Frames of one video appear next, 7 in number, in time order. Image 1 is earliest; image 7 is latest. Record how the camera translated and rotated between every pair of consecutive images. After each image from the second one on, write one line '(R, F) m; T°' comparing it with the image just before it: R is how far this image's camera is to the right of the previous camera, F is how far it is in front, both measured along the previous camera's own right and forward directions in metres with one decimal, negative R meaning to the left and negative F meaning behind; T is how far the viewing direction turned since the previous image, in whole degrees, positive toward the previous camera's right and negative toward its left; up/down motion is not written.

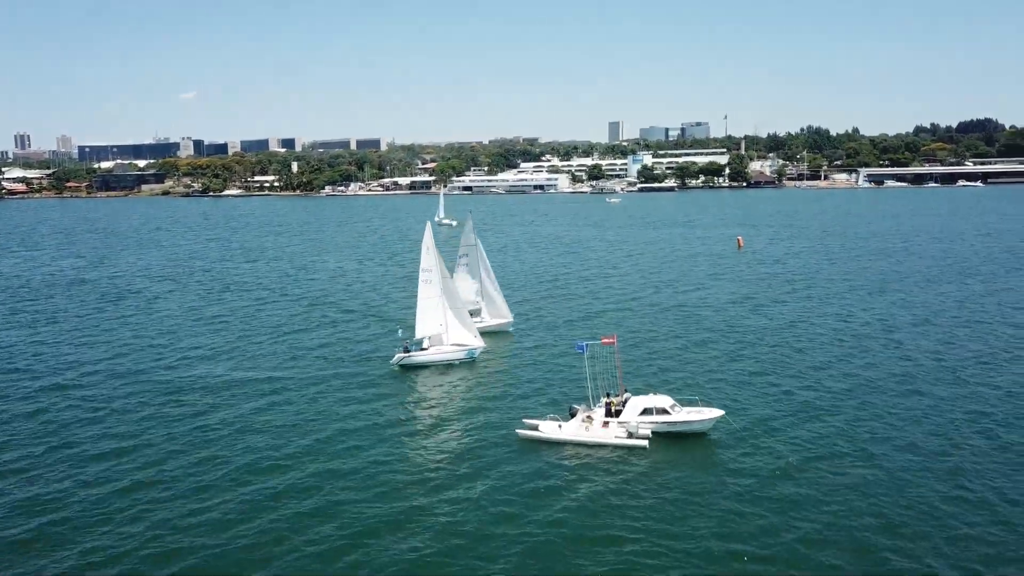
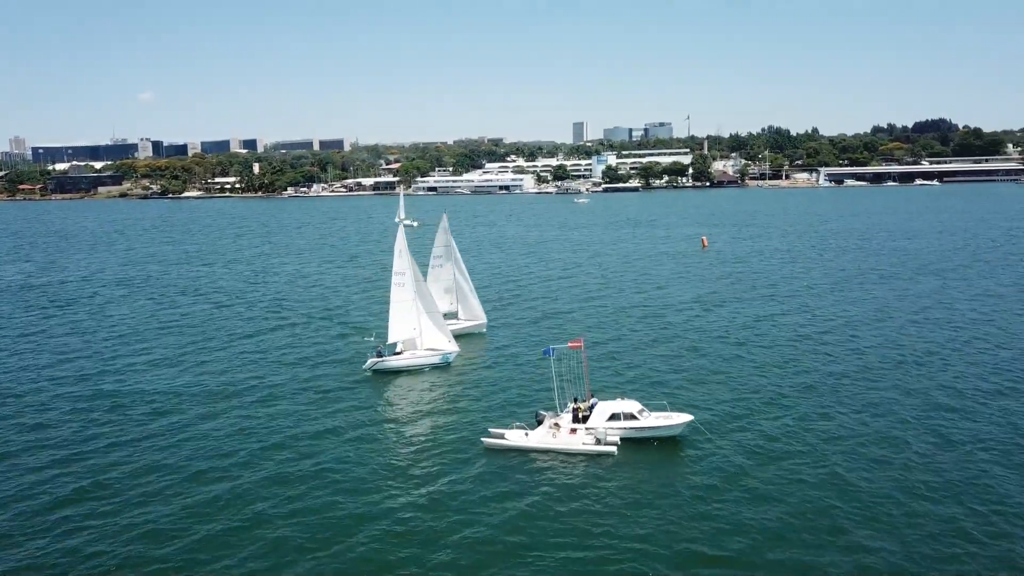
(+0.1, +0.6) m; +3°
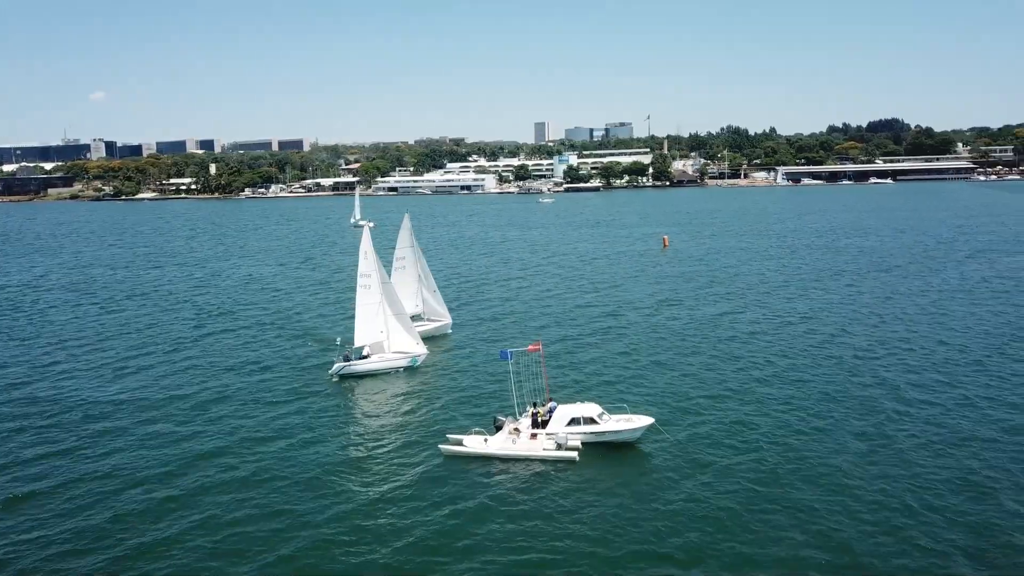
(+0.2, +0.8) m; +3°
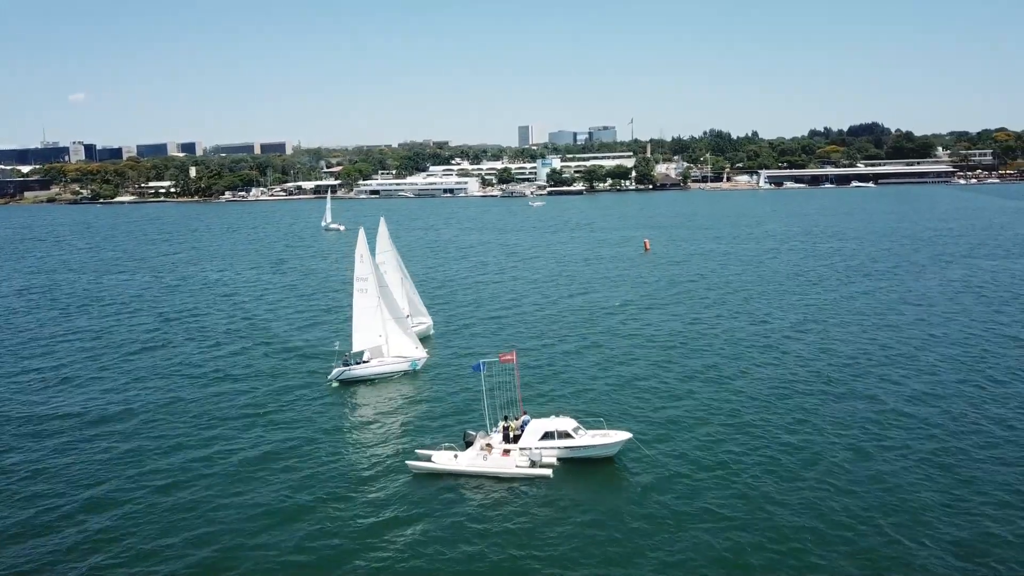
(+0.3, +1.0) m; +1°
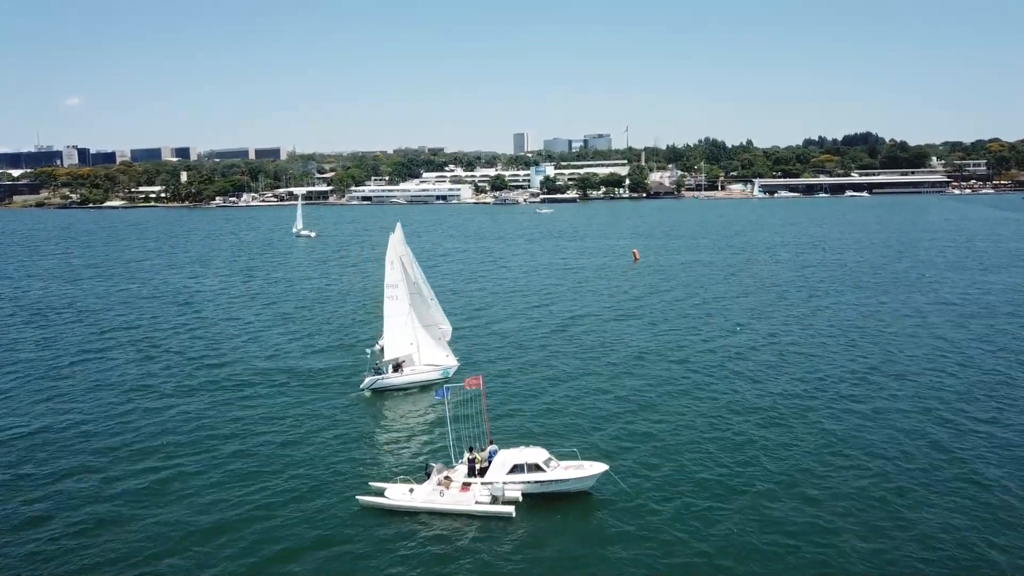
(+0.7, +1.6) m; 0°
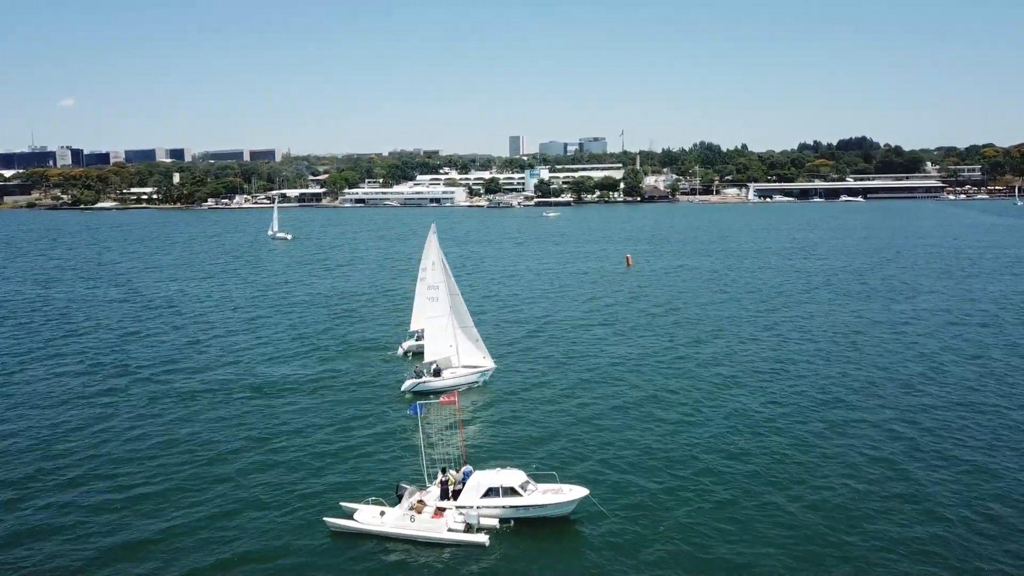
(+0.4, +1.0) m; 0°
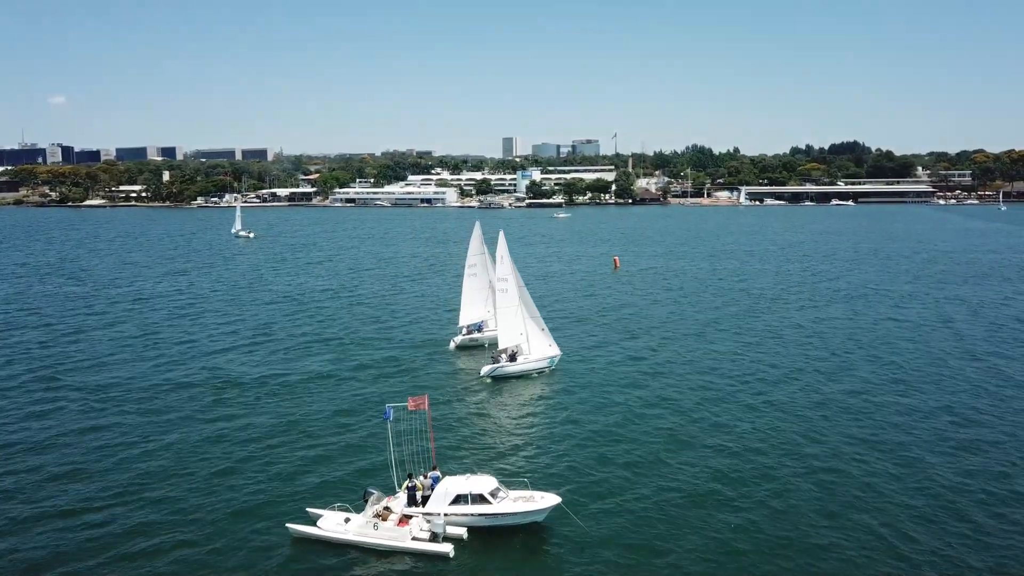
(+0.4, +0.6) m; +1°
